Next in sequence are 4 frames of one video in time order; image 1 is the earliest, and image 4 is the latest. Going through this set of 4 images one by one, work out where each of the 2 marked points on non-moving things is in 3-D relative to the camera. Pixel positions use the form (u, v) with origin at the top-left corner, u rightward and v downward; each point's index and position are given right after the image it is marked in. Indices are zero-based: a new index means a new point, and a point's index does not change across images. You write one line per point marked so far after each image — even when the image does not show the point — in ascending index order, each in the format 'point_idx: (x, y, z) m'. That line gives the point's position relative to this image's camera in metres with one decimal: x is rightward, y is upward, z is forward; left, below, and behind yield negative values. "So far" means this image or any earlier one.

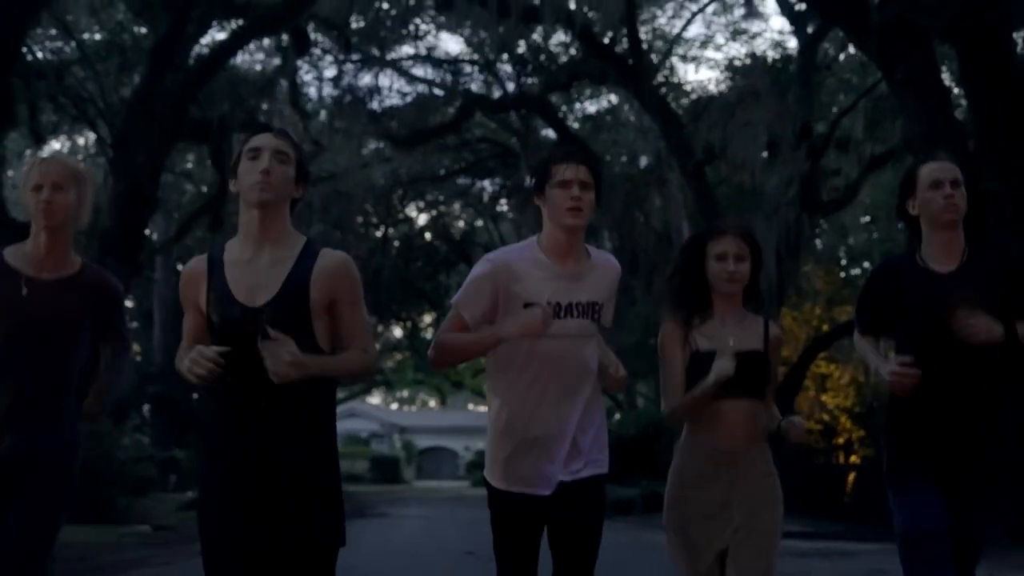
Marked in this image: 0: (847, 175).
0: (+4.3, +1.4, +20.0) m
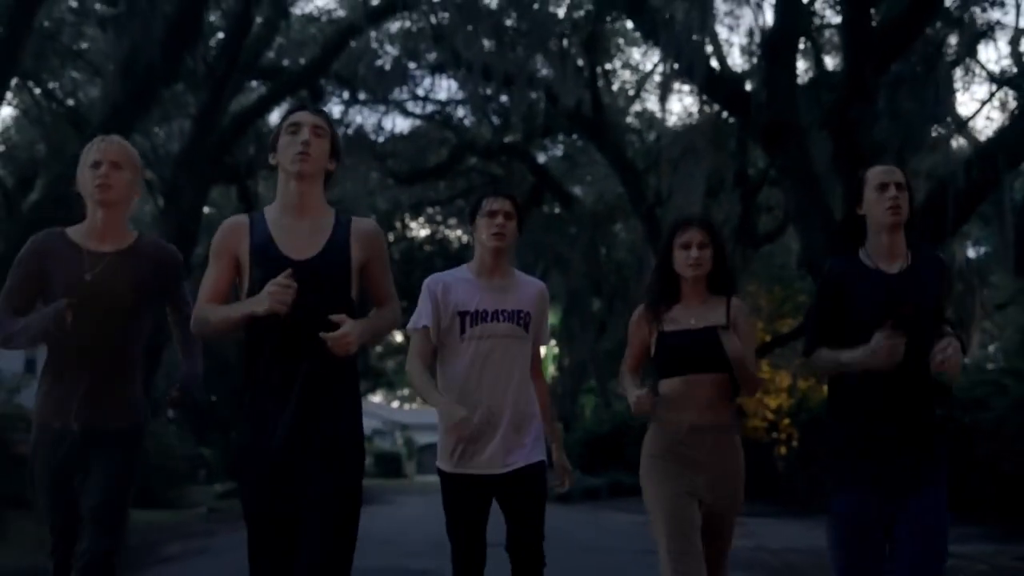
0: (+4.1, +1.2, +23.4) m
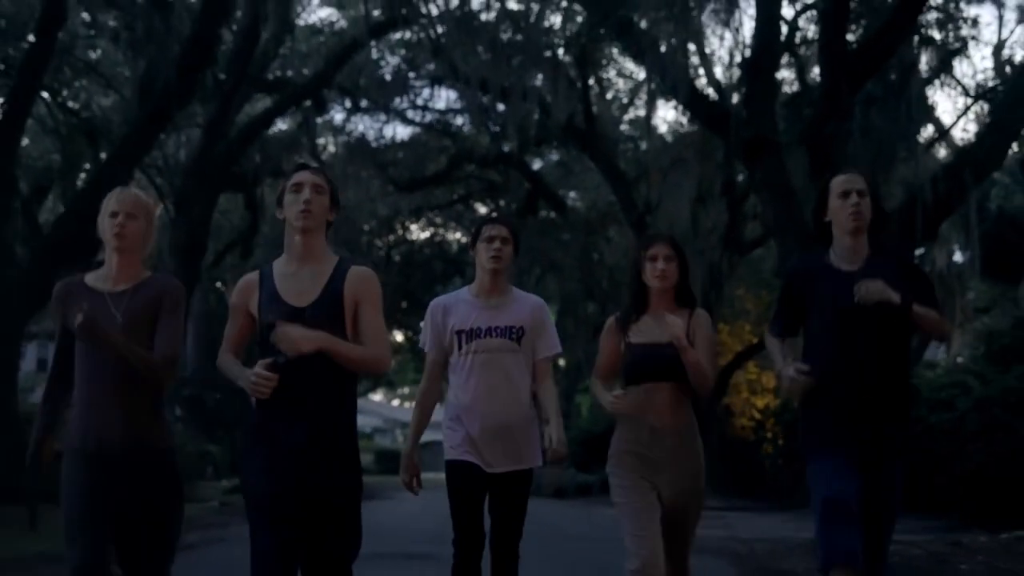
0: (+4.0, +1.1, +24.3) m
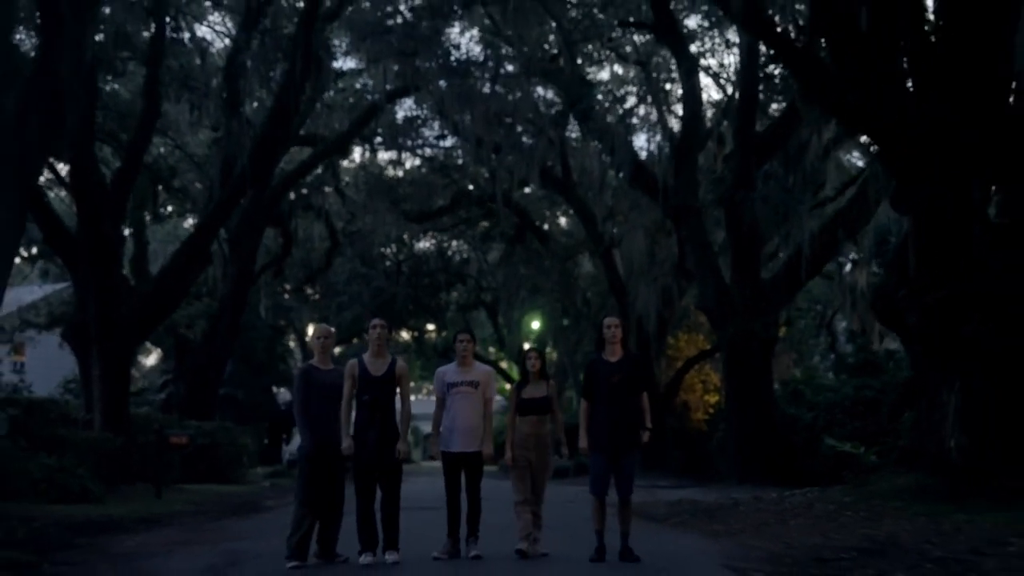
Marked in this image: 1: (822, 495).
0: (+3.8, +0.8, +29.2) m
1: (+2.6, -1.7, +12.8) m
